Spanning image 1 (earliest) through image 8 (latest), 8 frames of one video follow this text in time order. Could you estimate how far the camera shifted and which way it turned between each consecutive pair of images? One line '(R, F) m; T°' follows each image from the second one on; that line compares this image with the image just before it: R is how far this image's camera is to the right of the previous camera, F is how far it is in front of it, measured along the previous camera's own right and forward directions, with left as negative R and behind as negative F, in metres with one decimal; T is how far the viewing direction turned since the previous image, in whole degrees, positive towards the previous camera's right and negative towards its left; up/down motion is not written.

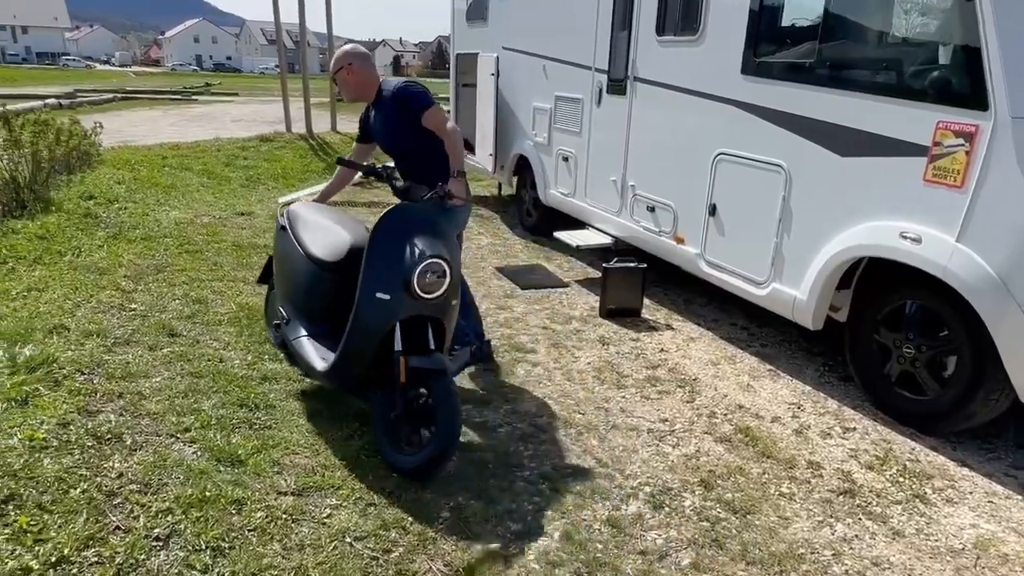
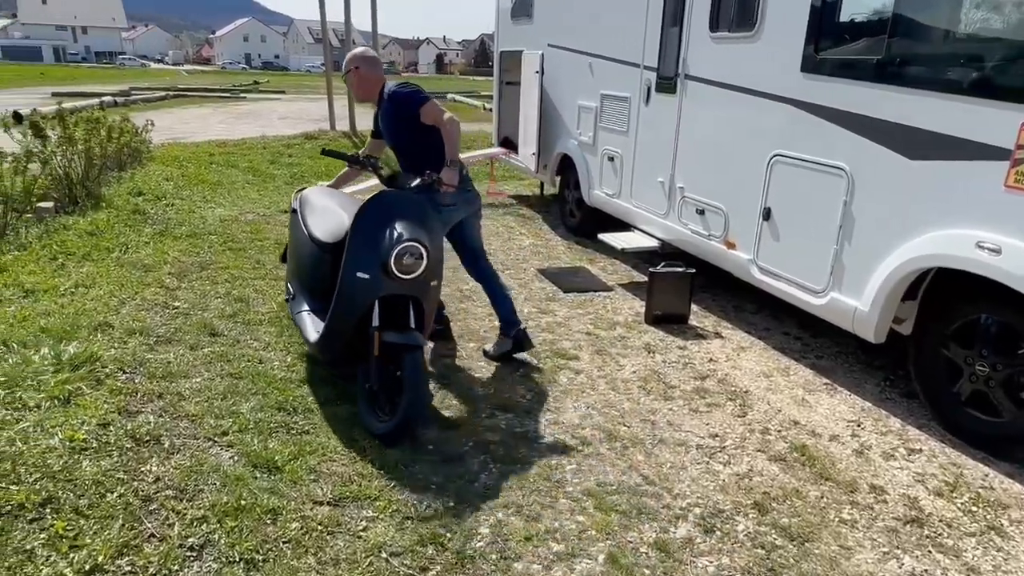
(0.0, +0.1) m; -3°
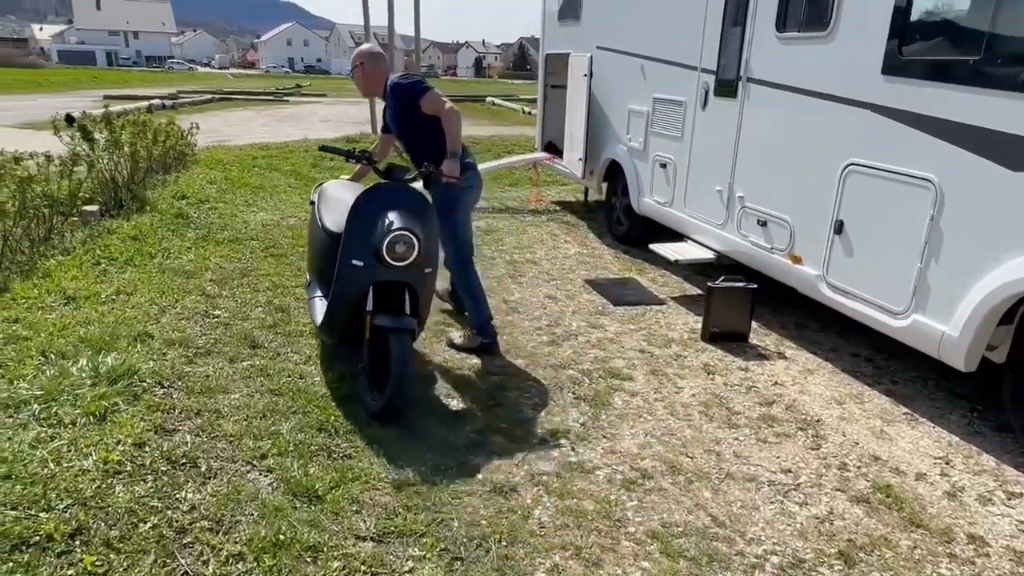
(-0.1, +0.2) m; -3°
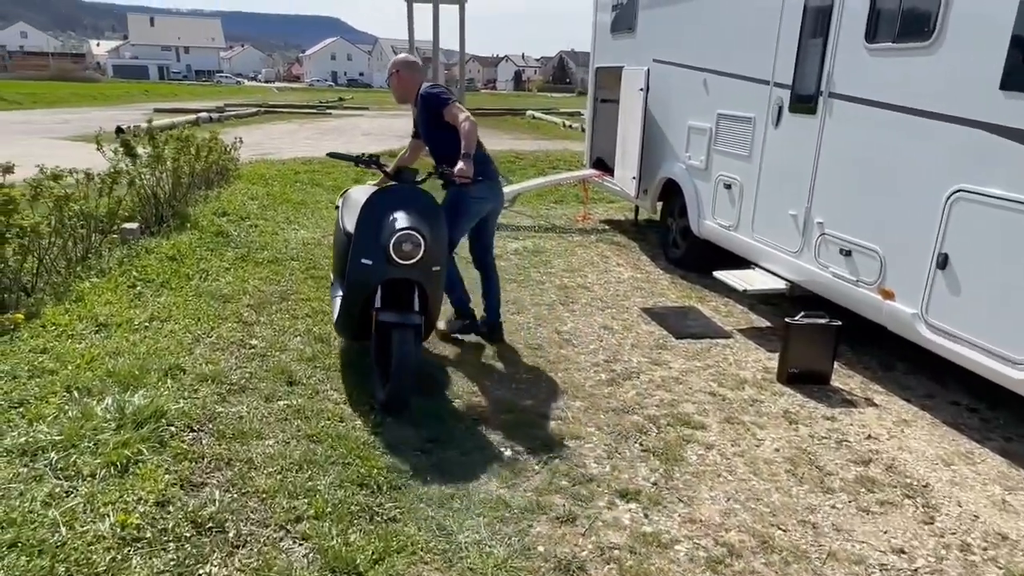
(-0.1, +0.4) m; -3°
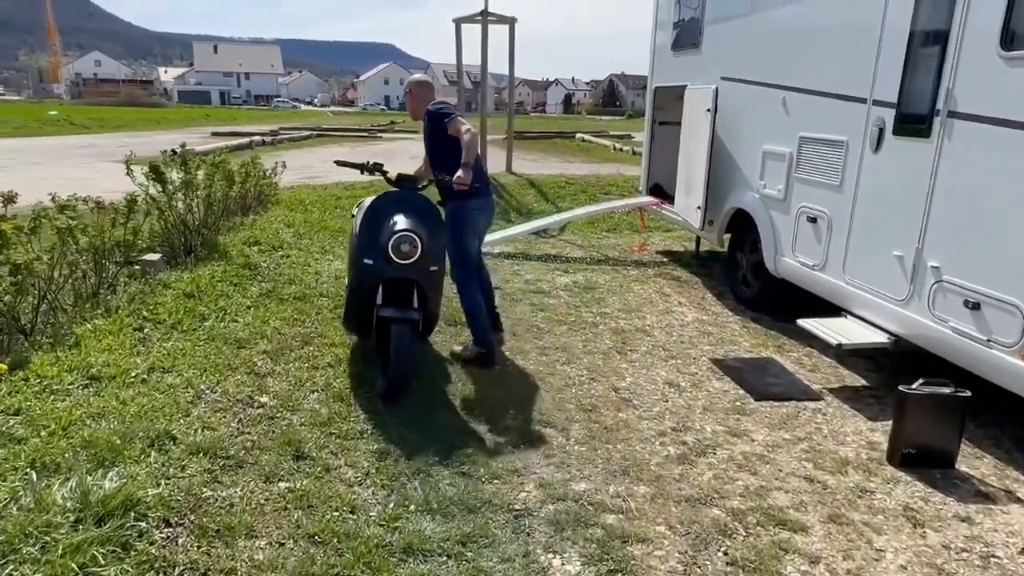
(0.0, +0.7) m; -4°
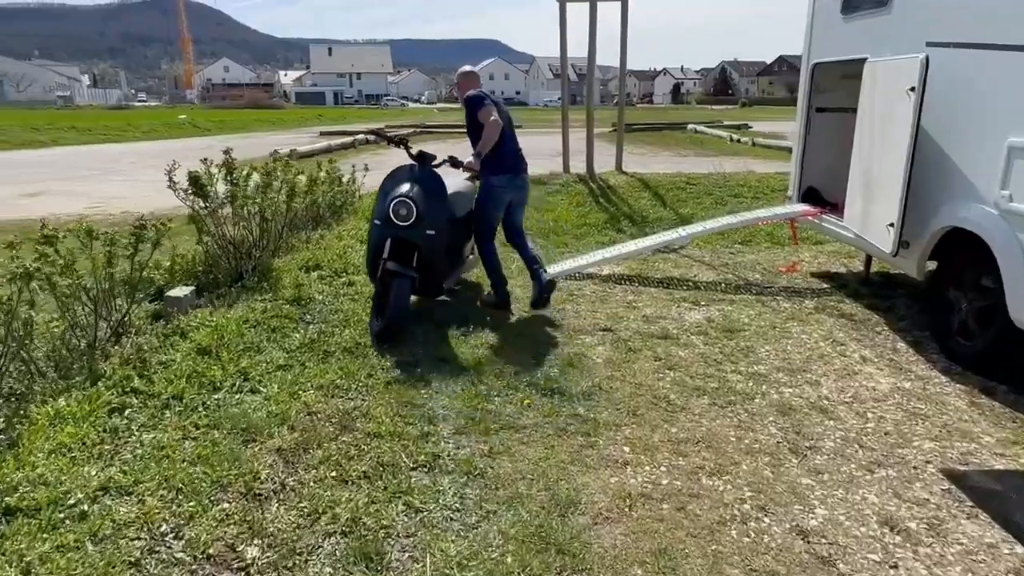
(-0.1, +1.5) m; -9°
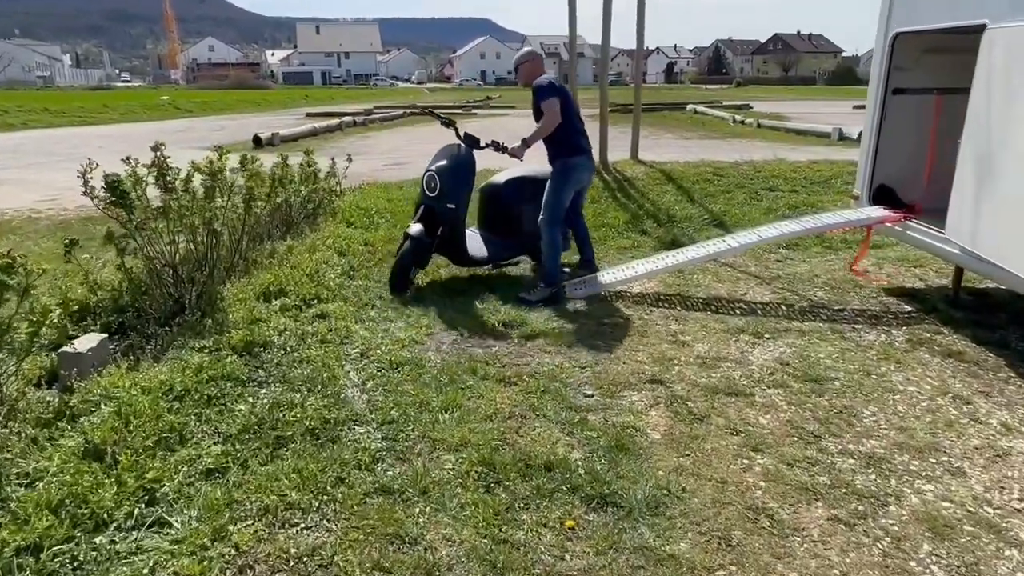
(-0.2, +1.3) m; +1°
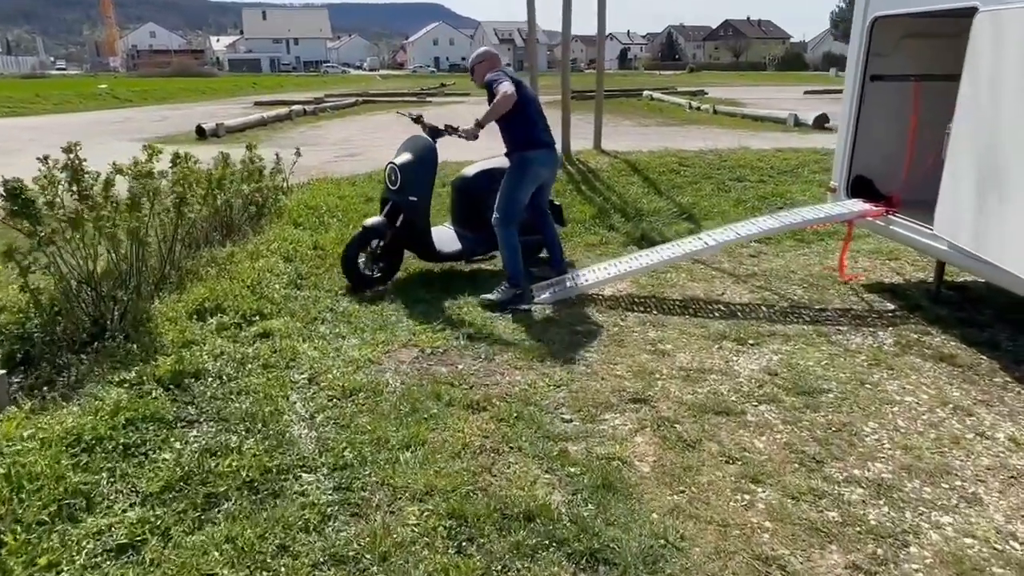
(0.0, +0.4) m; +3°
